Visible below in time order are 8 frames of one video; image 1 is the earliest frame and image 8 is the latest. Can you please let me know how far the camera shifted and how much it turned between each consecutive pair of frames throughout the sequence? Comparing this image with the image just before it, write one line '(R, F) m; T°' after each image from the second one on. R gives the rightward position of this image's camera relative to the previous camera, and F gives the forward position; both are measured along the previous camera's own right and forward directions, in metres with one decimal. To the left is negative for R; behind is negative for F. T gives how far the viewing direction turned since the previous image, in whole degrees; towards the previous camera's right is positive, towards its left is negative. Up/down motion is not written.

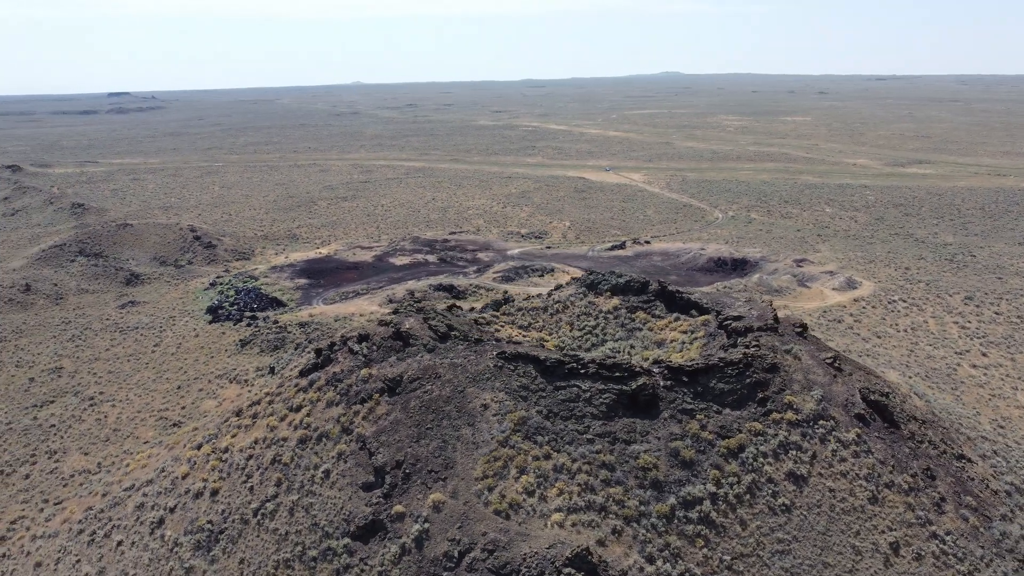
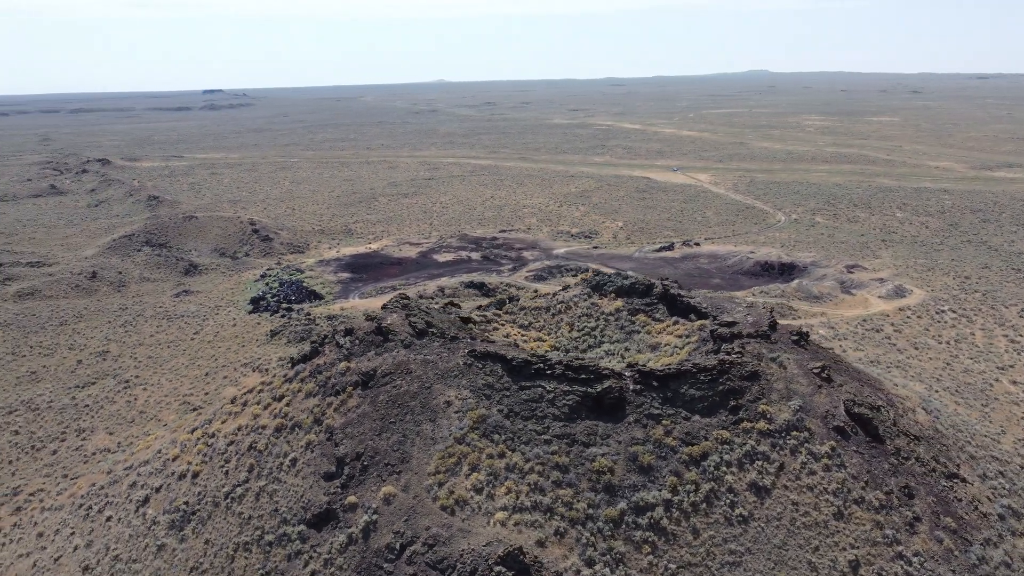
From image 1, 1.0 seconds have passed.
(+2.2, 0.0) m; -6°
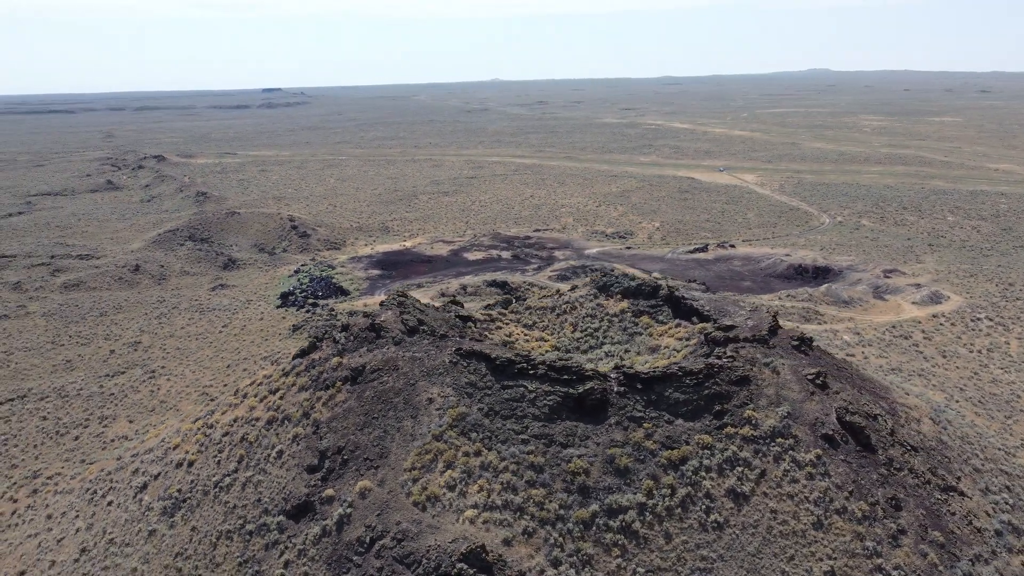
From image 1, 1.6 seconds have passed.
(+1.4, 0.0) m; -4°
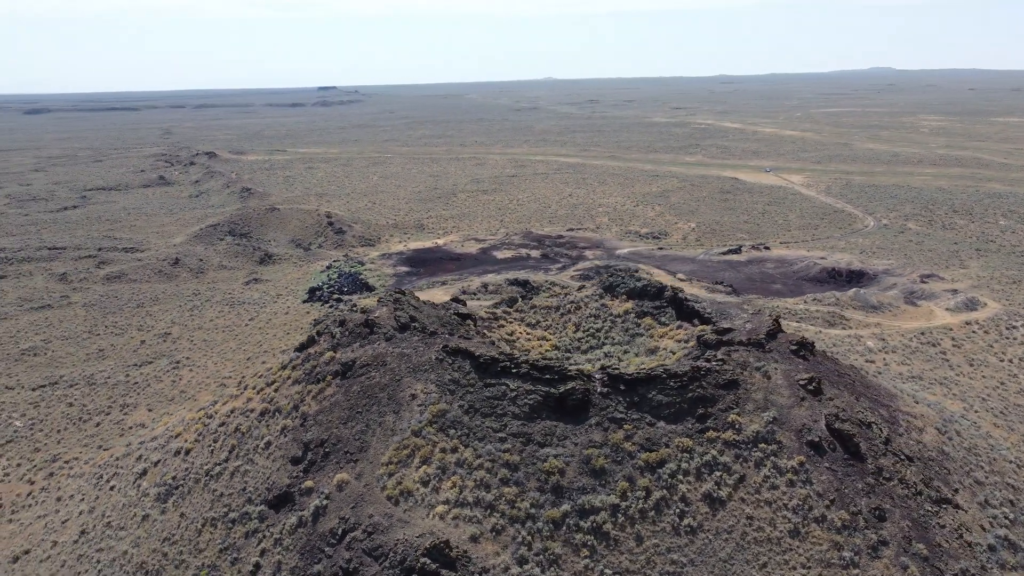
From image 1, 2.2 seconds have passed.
(+1.3, 0.0) m; -4°
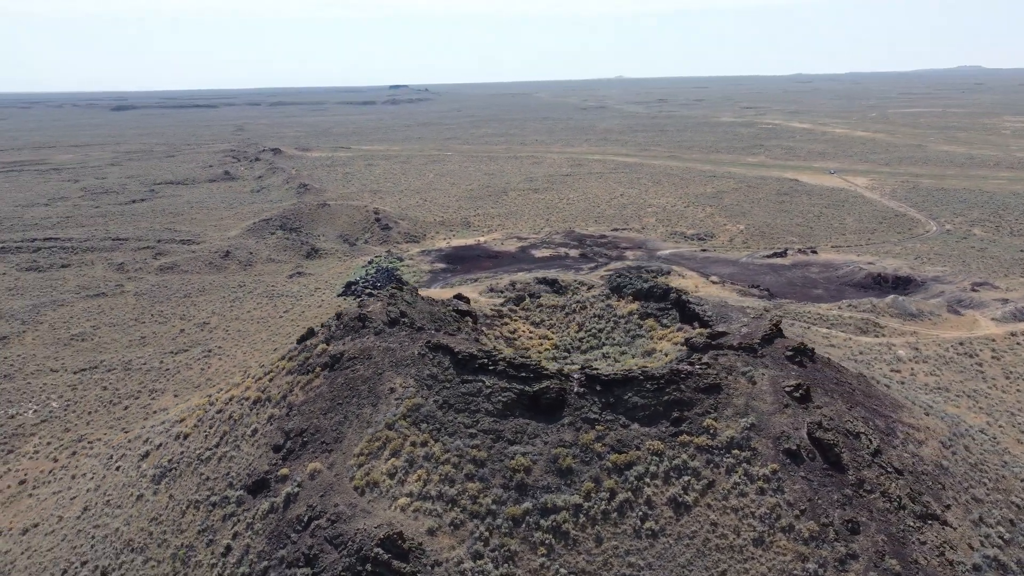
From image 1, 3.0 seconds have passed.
(+1.8, 0.0) m; -5°
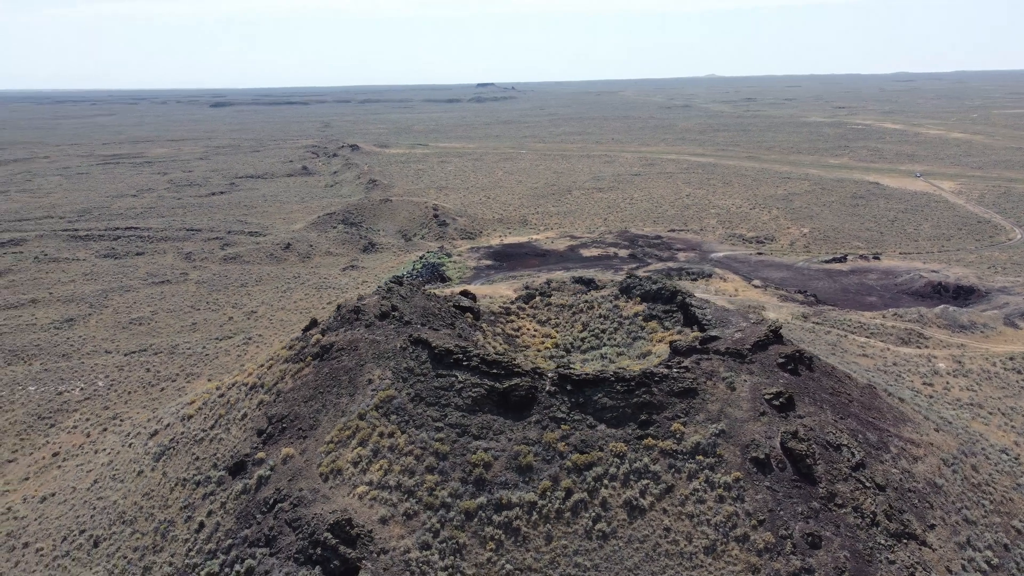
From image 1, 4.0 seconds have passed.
(+2.2, 0.0) m; -6°
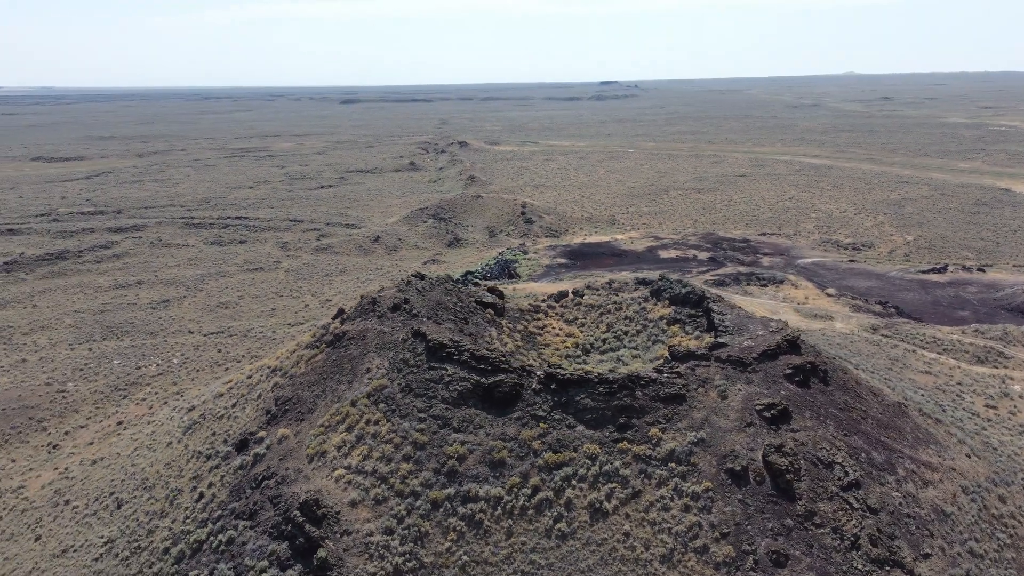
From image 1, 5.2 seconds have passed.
(+2.6, 0.0) m; -8°
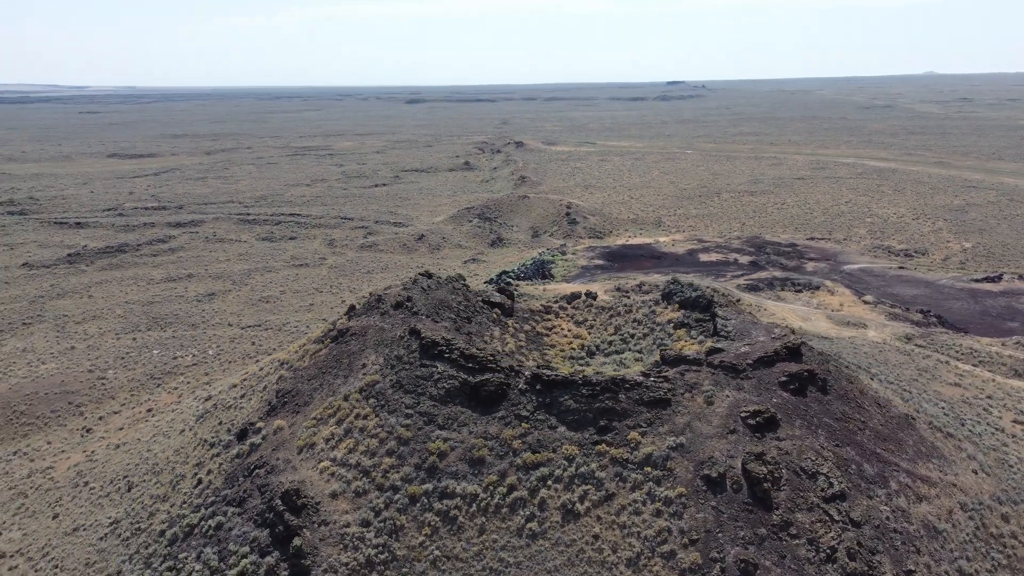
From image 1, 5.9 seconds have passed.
(+1.5, -0.1) m; -4°
